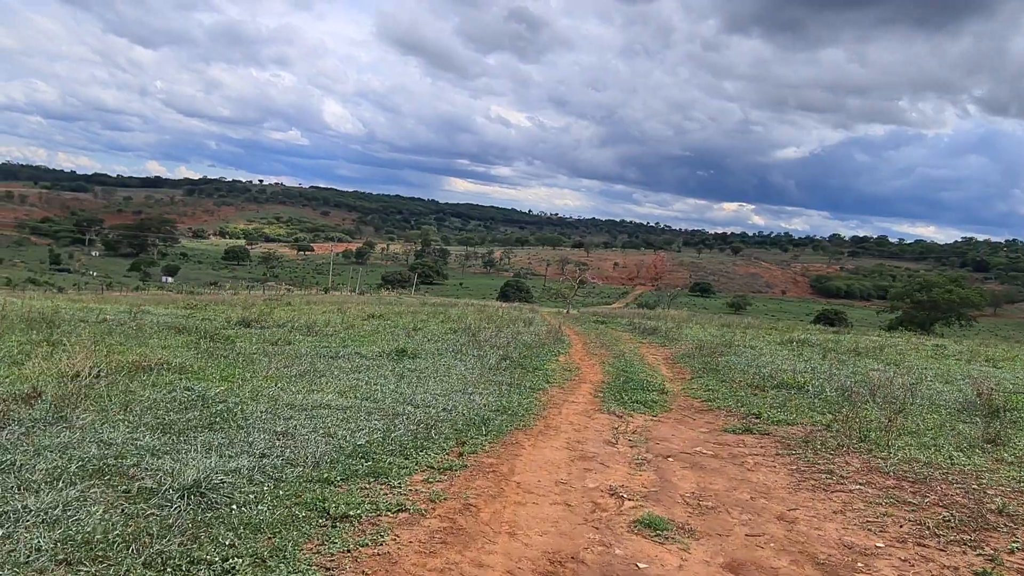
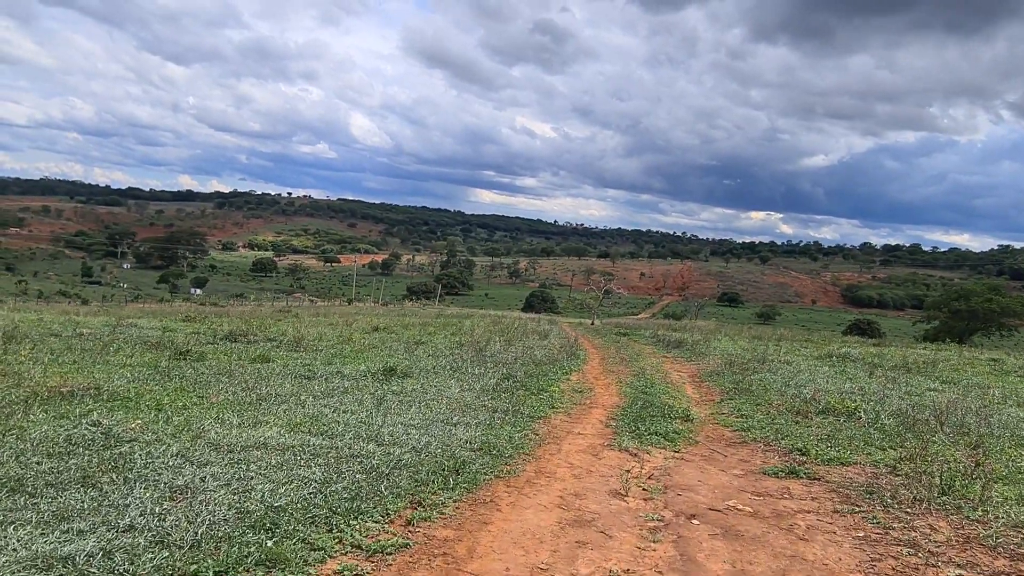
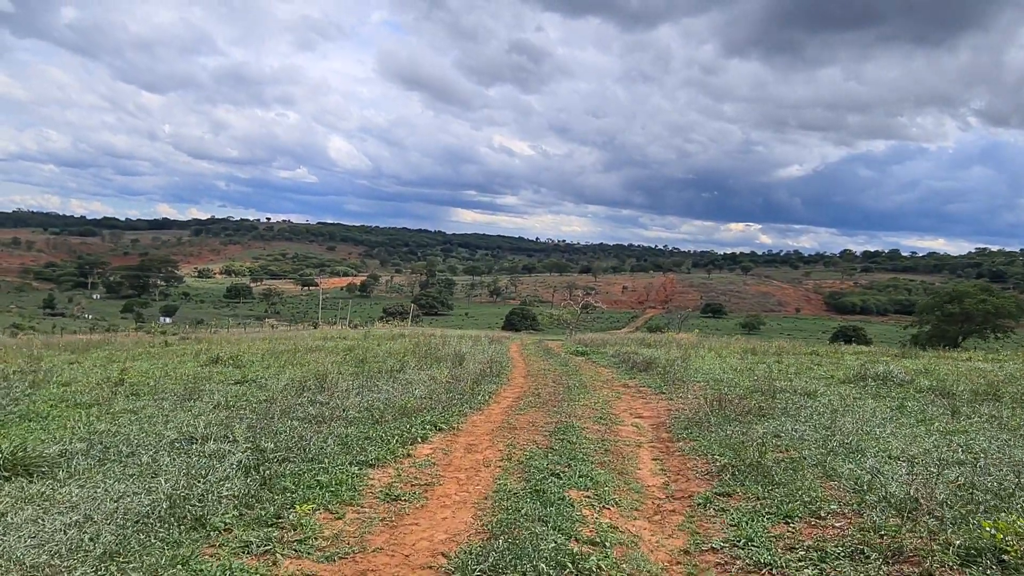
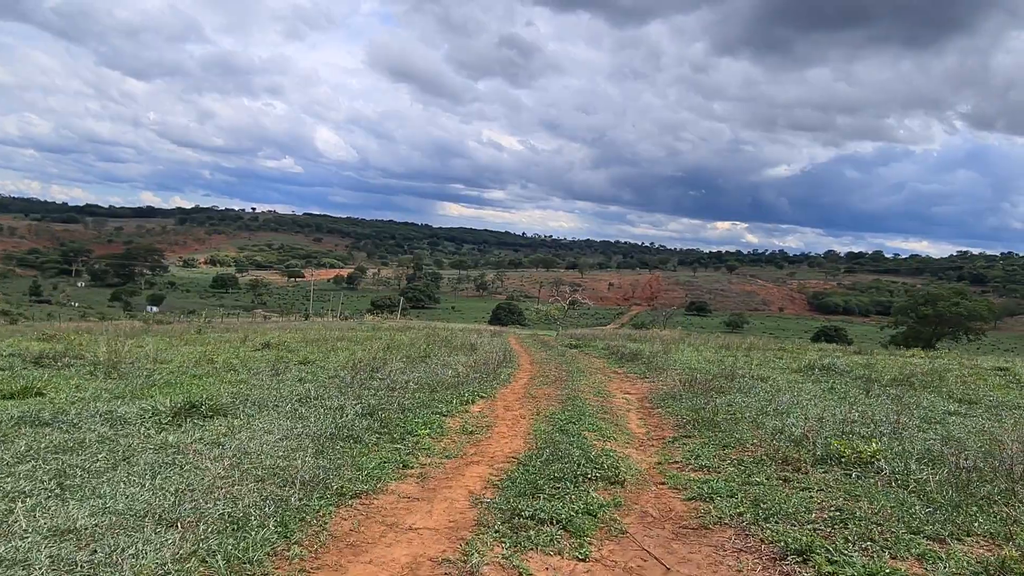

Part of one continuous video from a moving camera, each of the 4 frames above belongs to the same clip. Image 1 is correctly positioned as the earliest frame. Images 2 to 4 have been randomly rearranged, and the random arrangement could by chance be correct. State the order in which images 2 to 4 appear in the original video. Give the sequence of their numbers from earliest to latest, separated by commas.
2, 4, 3
